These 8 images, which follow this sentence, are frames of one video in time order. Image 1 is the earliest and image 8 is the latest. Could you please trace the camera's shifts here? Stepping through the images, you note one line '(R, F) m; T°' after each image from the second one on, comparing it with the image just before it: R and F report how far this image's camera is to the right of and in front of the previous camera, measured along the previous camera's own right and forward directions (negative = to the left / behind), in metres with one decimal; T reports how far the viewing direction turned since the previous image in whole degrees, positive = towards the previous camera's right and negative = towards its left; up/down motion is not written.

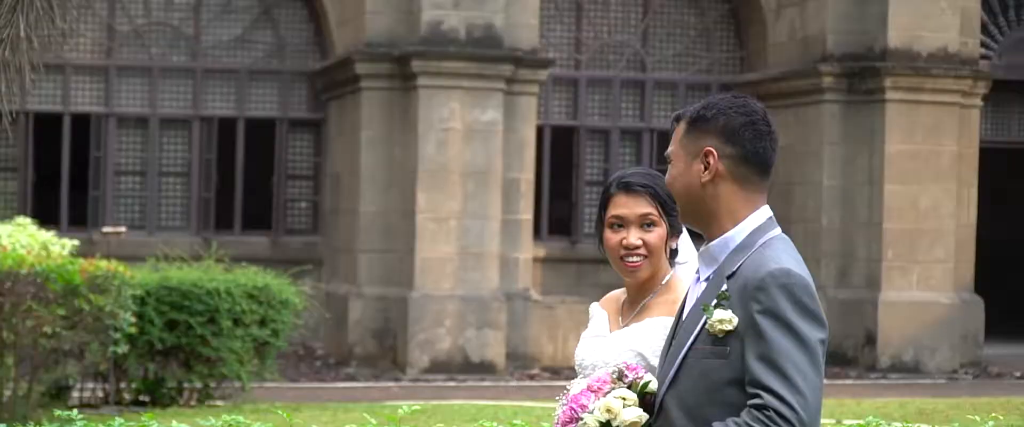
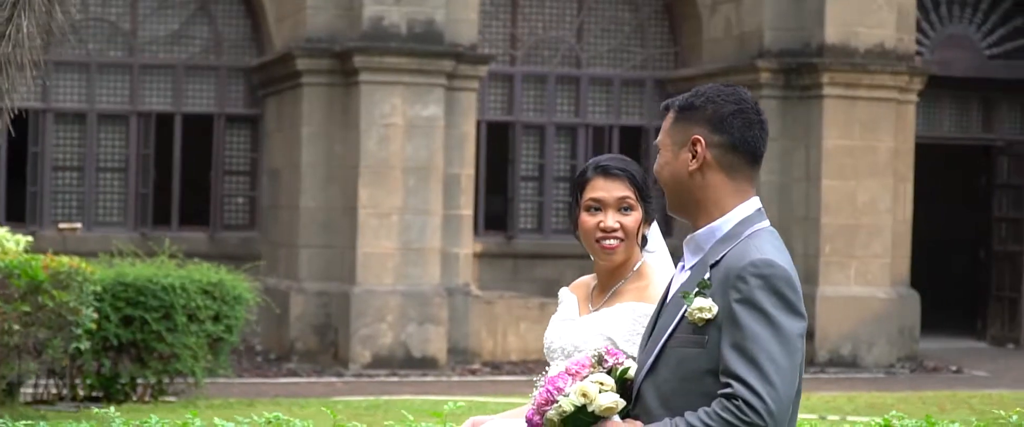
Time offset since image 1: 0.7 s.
(-0.3, 0.0) m; +2°
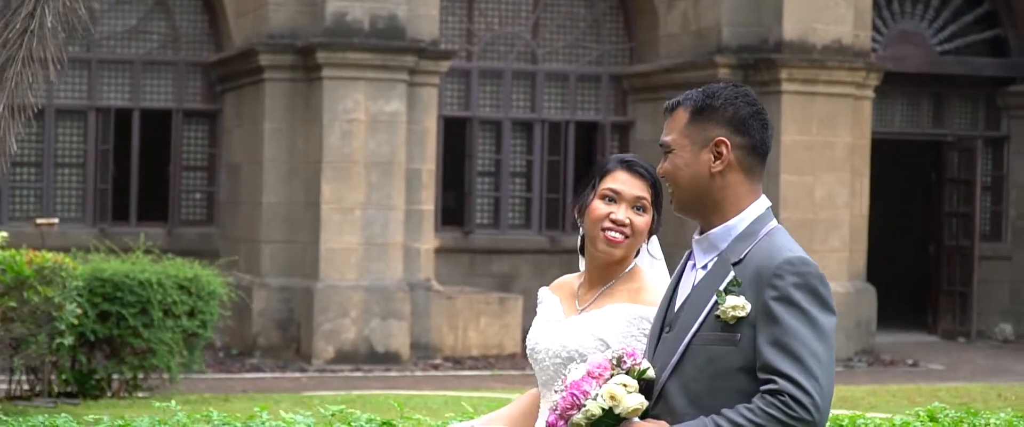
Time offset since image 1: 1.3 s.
(-0.3, 0.0) m; +2°
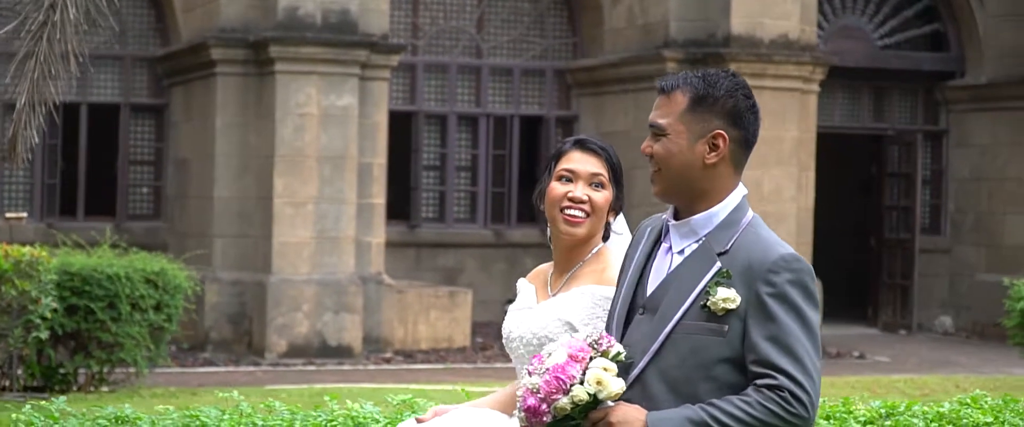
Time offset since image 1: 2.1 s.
(-0.4, 0.0) m; +2°
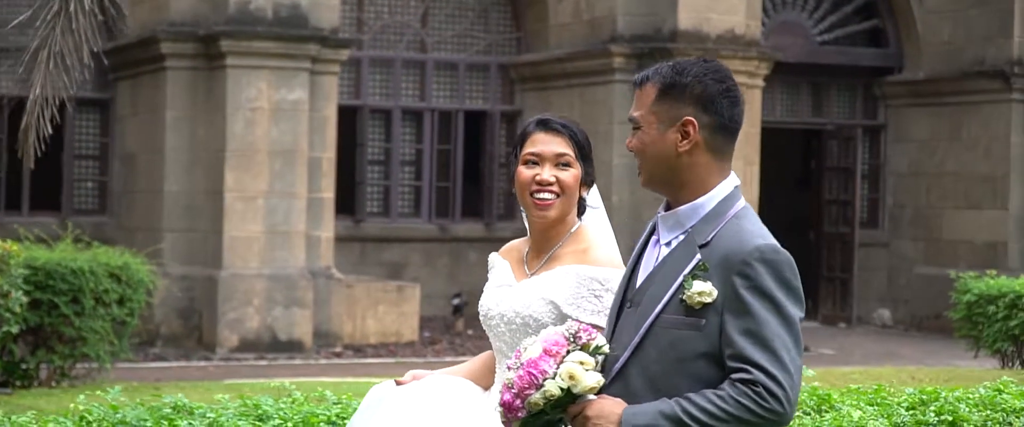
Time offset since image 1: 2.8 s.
(-0.4, 0.0) m; +2°
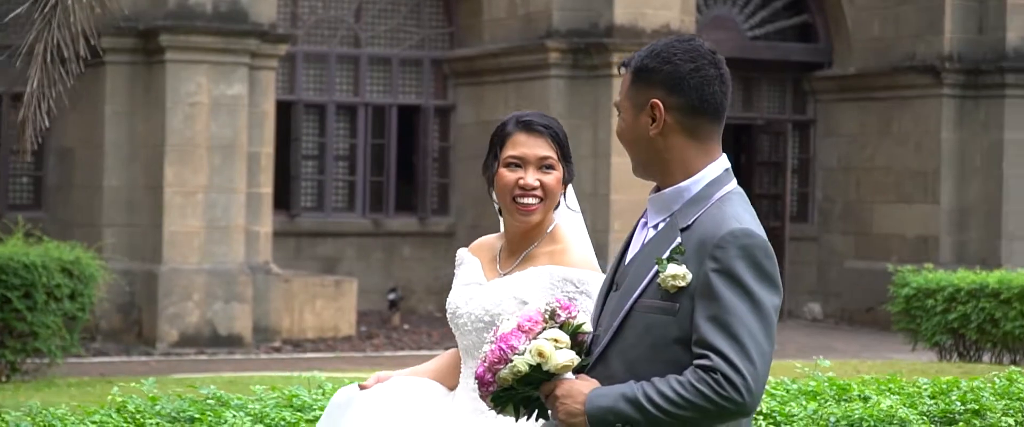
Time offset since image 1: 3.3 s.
(-0.3, 0.0) m; +2°
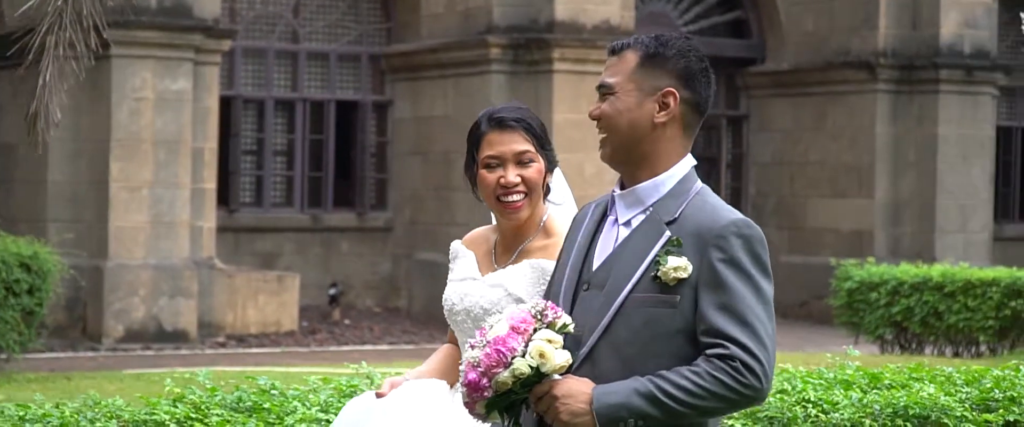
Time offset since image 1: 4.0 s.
(-0.4, -0.1) m; +2°
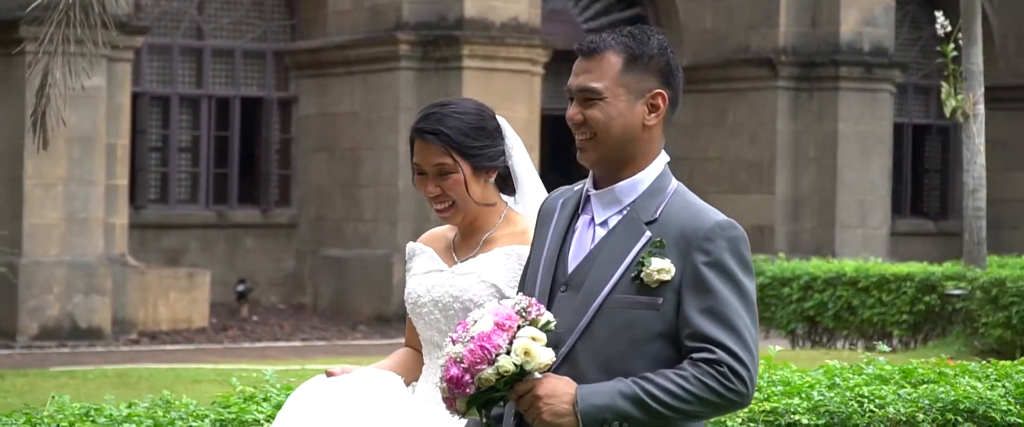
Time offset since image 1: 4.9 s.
(-0.5, -0.1) m; +4°
